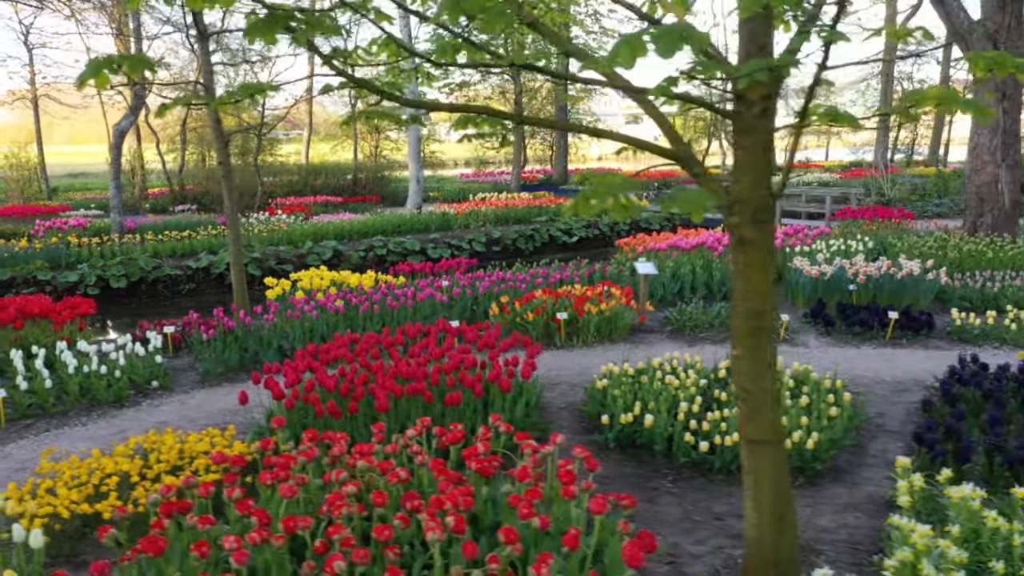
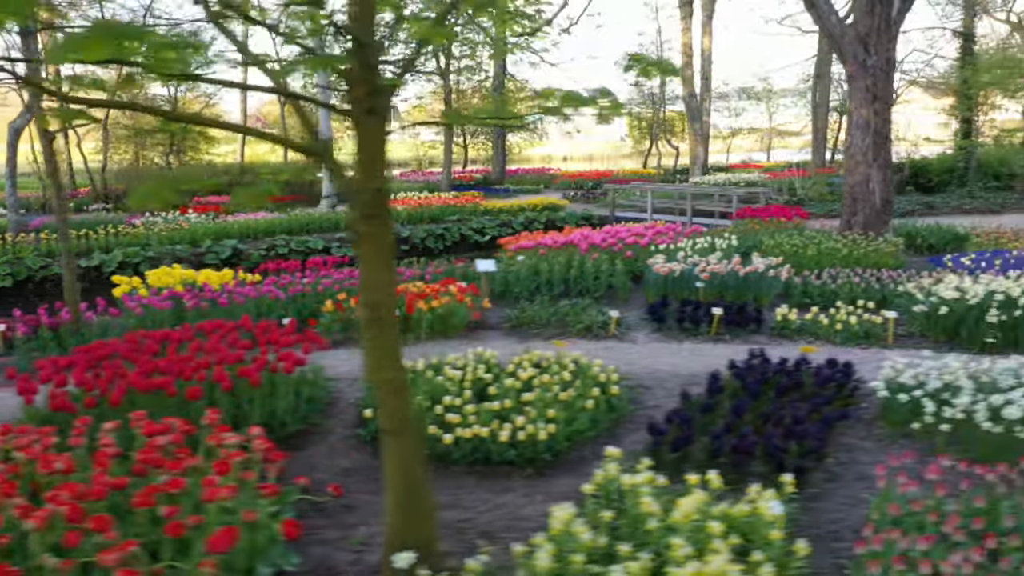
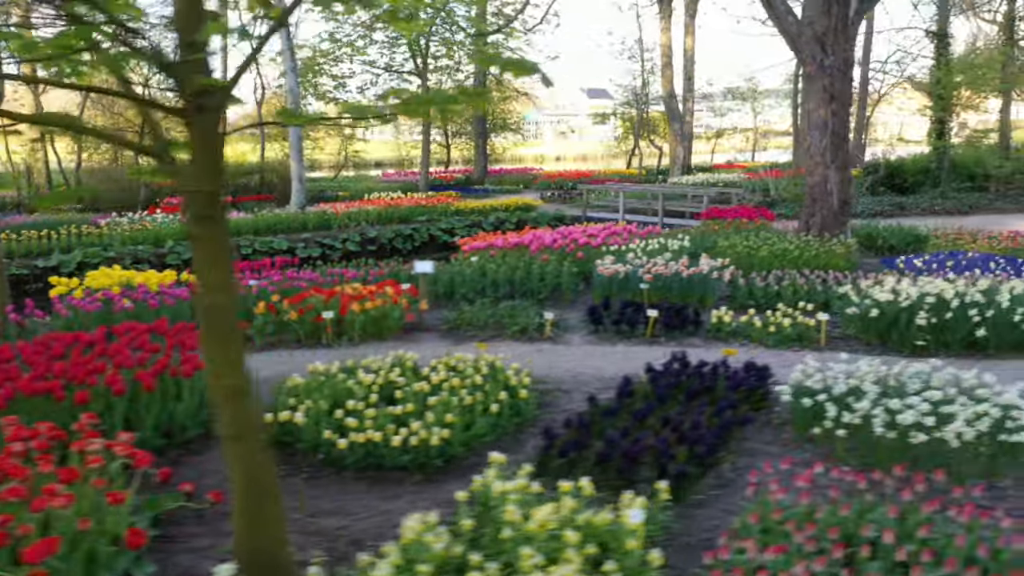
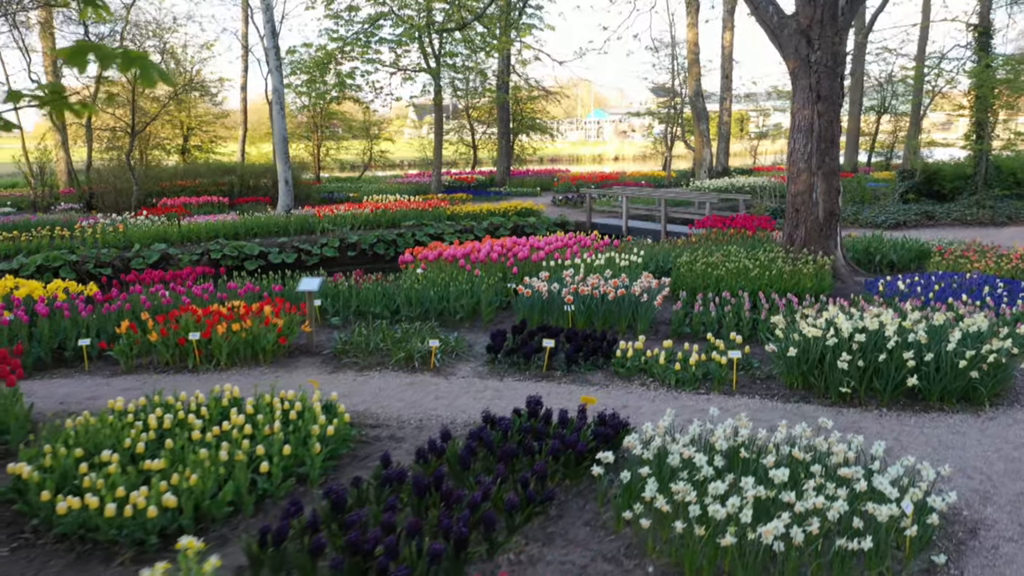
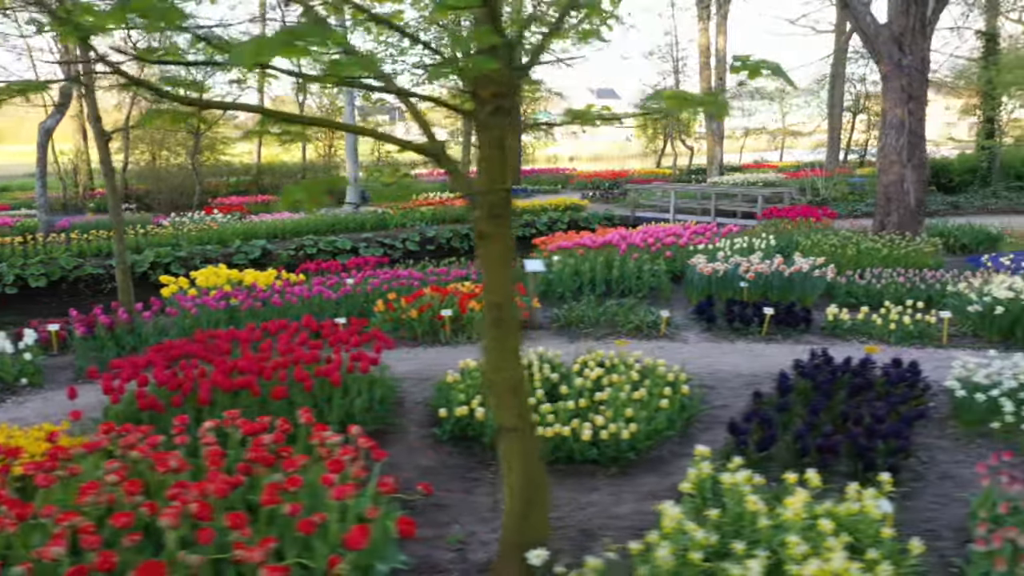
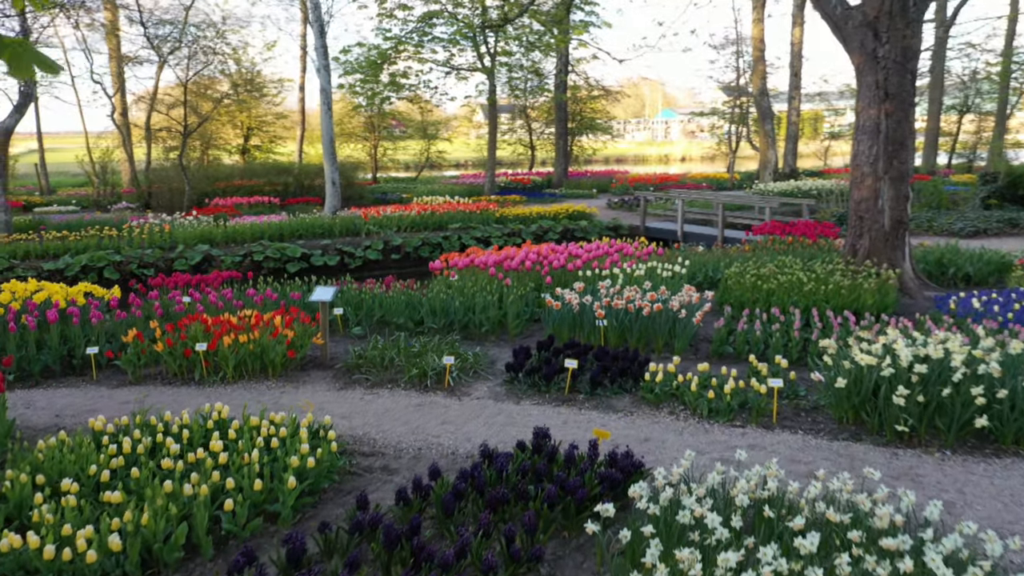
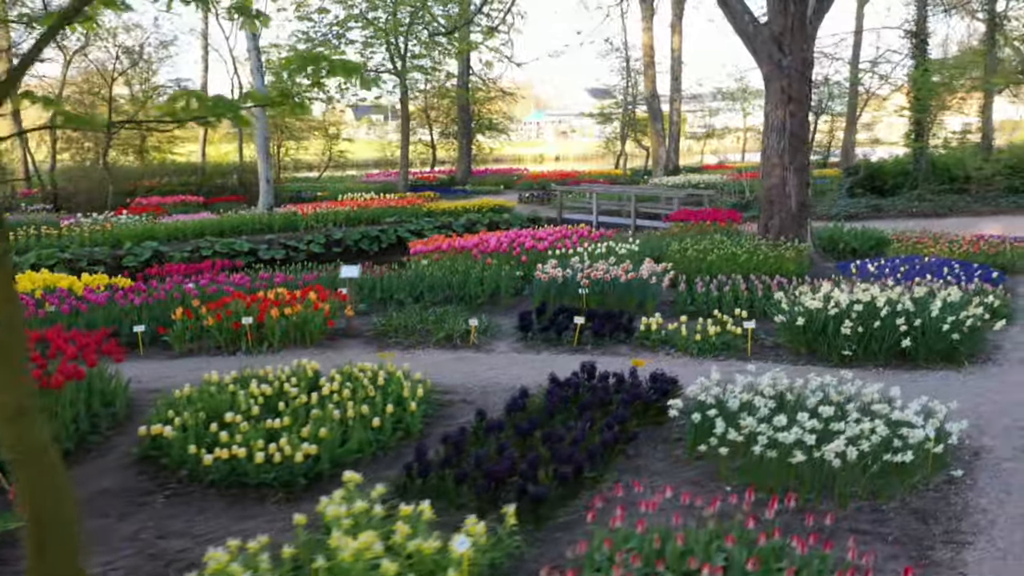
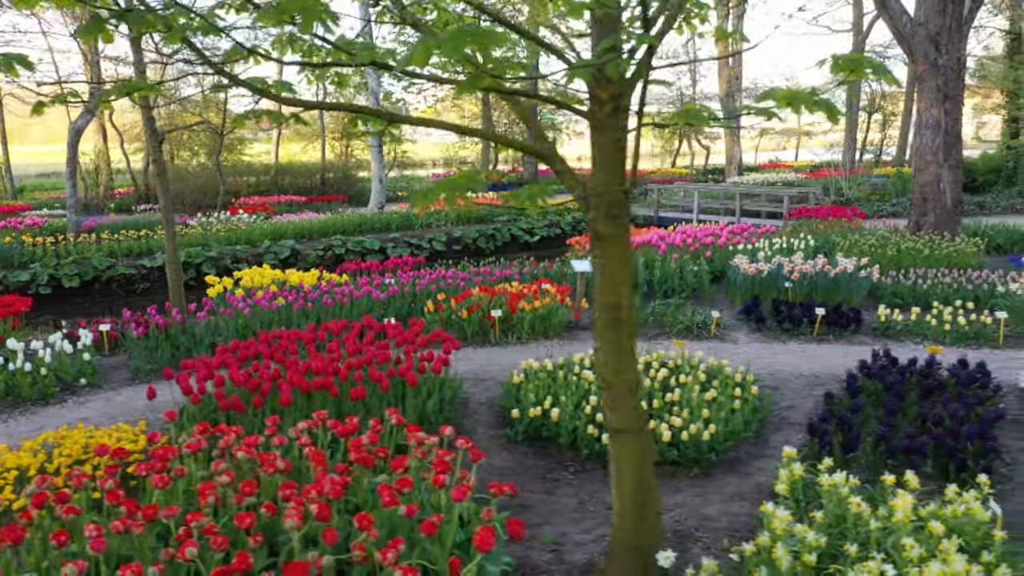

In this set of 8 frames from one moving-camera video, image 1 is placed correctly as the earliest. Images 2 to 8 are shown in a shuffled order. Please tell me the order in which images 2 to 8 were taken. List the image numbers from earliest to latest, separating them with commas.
8, 5, 2, 3, 7, 4, 6
